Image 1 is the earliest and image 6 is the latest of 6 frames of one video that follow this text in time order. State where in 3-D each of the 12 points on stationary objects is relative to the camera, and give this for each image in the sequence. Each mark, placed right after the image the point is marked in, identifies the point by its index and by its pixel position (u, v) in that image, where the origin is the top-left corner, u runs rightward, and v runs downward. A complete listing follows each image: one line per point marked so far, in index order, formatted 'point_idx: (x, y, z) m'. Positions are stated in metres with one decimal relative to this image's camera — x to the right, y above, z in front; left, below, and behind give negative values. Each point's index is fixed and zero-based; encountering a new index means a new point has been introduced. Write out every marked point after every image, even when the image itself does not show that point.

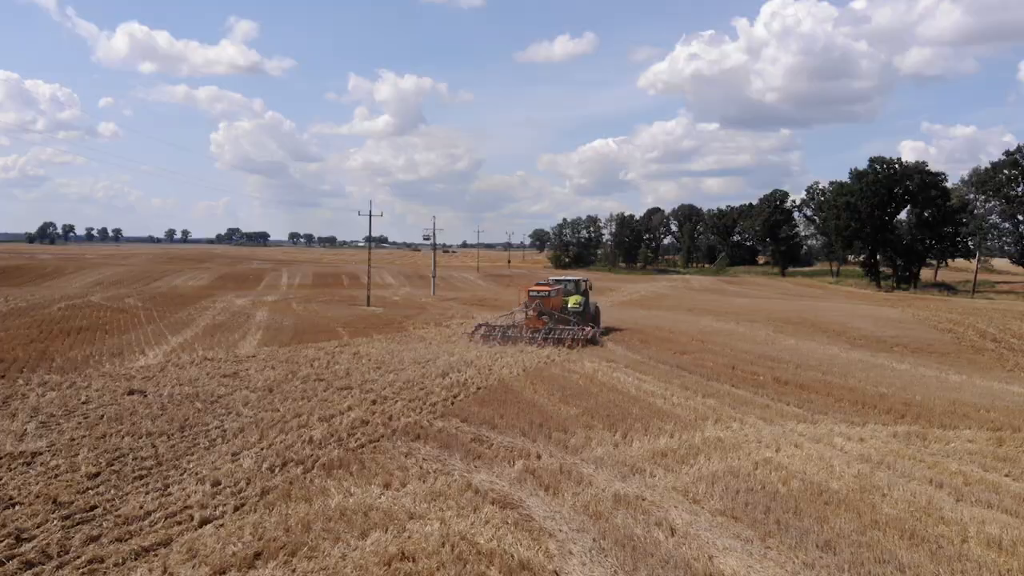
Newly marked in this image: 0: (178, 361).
0: (-5.7, -1.3, +15.8) m
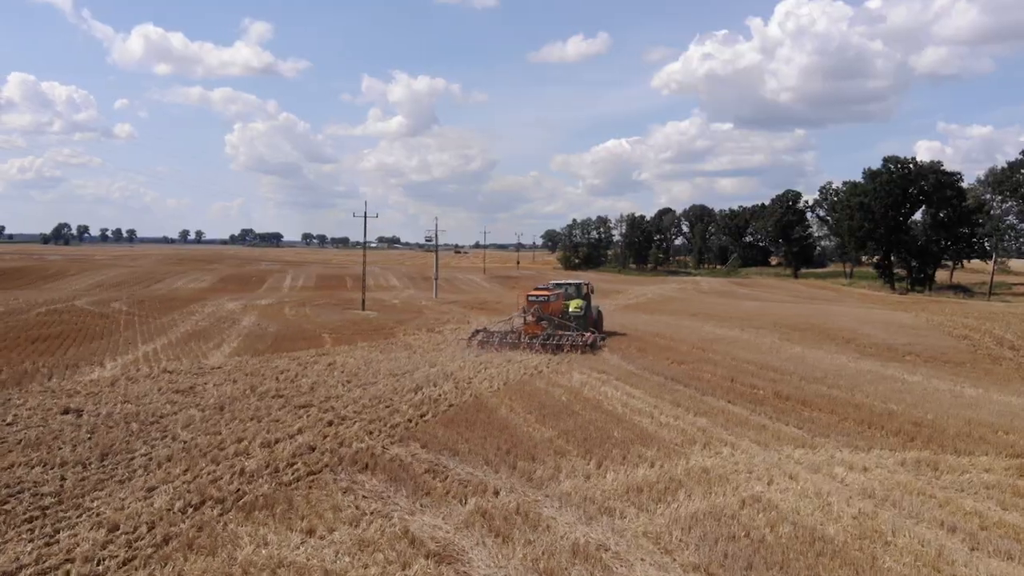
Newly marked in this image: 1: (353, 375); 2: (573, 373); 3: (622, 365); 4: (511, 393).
0: (-6.0, -1.4, +14.8) m
1: (-2.7, -1.5, +15.8) m
2: (+1.1, -1.6, +17.3) m
3: (+2.2, -1.6, +18.9) m
4: (0.0, -1.6, +14.1) m
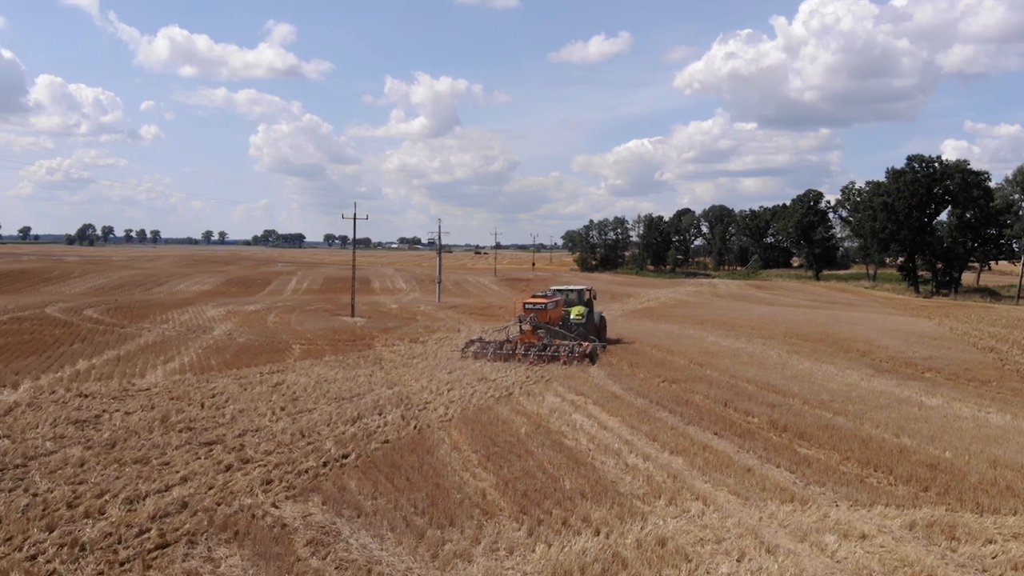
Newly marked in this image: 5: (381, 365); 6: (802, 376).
0: (-6.6, -1.6, +13.1) m
1: (-3.3, -1.7, +14.0) m
2: (+0.6, -1.8, +15.5) m
3: (+1.7, -1.8, +17.0) m
4: (-0.6, -1.8, +12.3) m
5: (-2.7, -1.6, +19.2) m
6: (+5.8, -1.8, +18.7) m
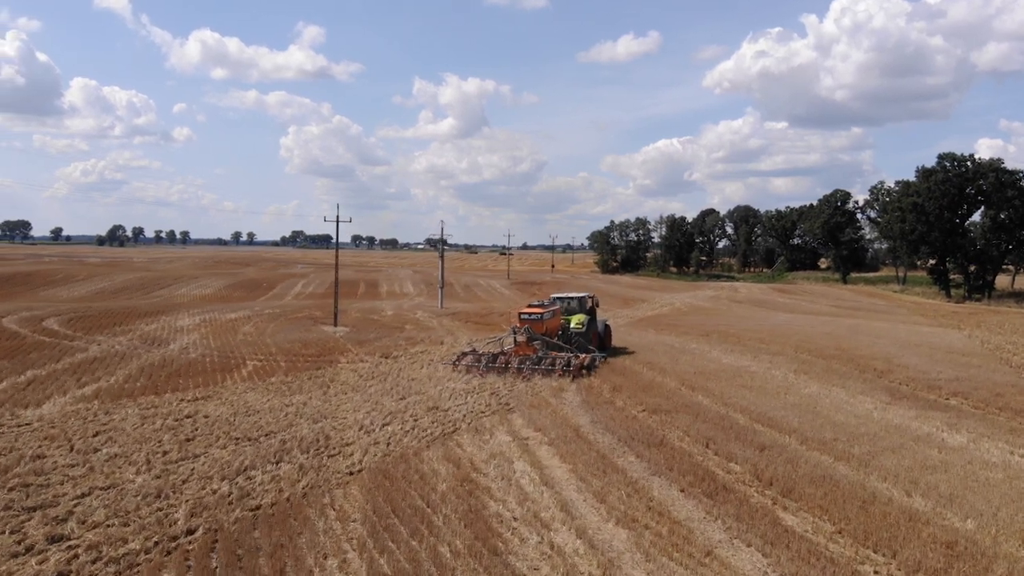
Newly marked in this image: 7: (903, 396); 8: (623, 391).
0: (-7.5, -1.8, +11.1) m
1: (-4.1, -1.9, +11.9) m
2: (-0.2, -2.0, +13.2) m
3: (+1.0, -2.0, +14.7) m
4: (-1.5, -2.1, +10.1) m
5: (-3.4, -1.9, +17.1) m
6: (+5.2, -2.0, +16.3) m
7: (+7.4, -2.0, +17.6) m
8: (+2.1, -2.0, +17.7) m
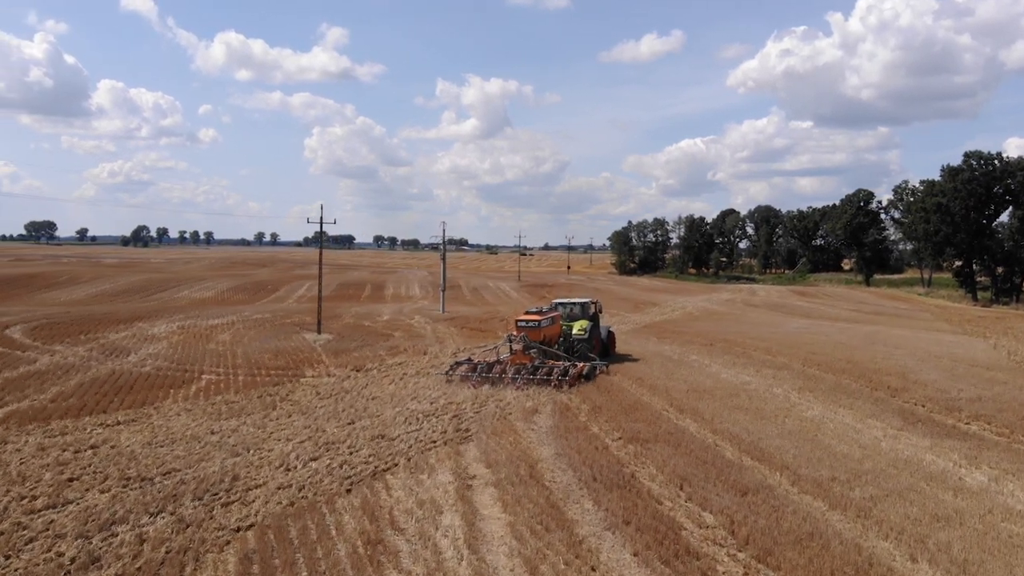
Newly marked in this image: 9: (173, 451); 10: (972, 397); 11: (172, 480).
0: (-8.2, -2.0, +9.5) m
1: (-4.8, -2.1, +10.3) m
2: (-0.9, -2.2, +11.5) m
3: (+0.3, -2.2, +13.0) m
4: (-2.3, -2.2, +8.4) m
5: (-4.0, -2.0, +15.4) m
6: (+4.6, -2.2, +14.5) m
7: (+6.9, -2.2, +15.7) m
8: (+1.6, -2.1, +15.9) m
9: (-4.3, -2.1, +11.9) m
10: (+8.8, -2.1, +18.0) m
11: (-3.8, -2.1, +10.4) m
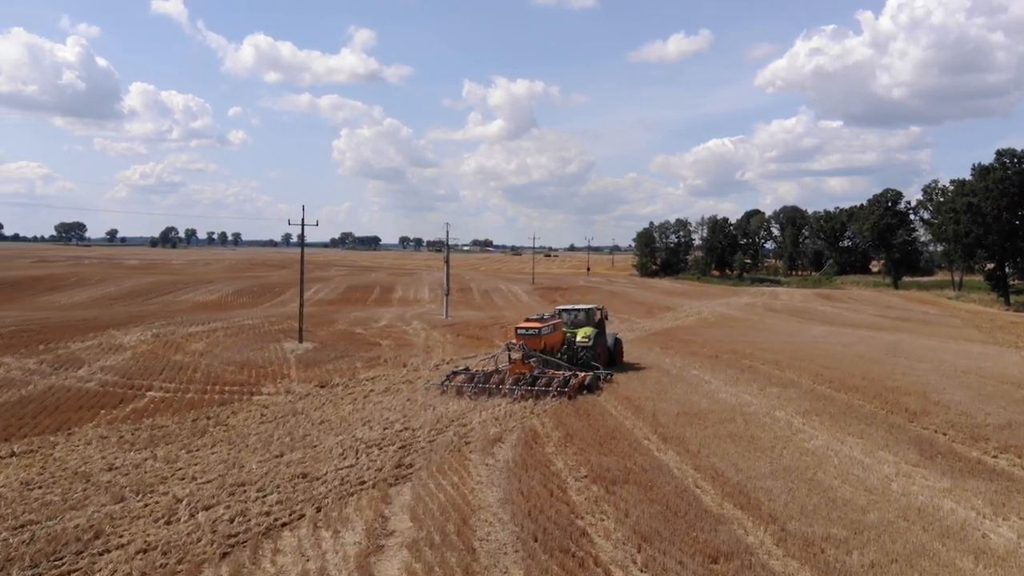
0: (-9.0, -2.2, +7.9) m
1: (-5.6, -2.3, +8.6) m
2: (-1.6, -2.4, +9.7) m
3: (-0.4, -2.4, +11.1) m
4: (-3.1, -2.4, +6.6) m
5: (-4.6, -2.2, +13.7) m
6: (+3.9, -2.4, +12.5) m
7: (+6.3, -2.4, +13.7) m
8: (+1.0, -2.3, +14.0) m
9: (-5.0, -2.2, +10.1) m
10: (+8.3, -2.3, +15.8) m
11: (-4.5, -2.3, +8.7) m
